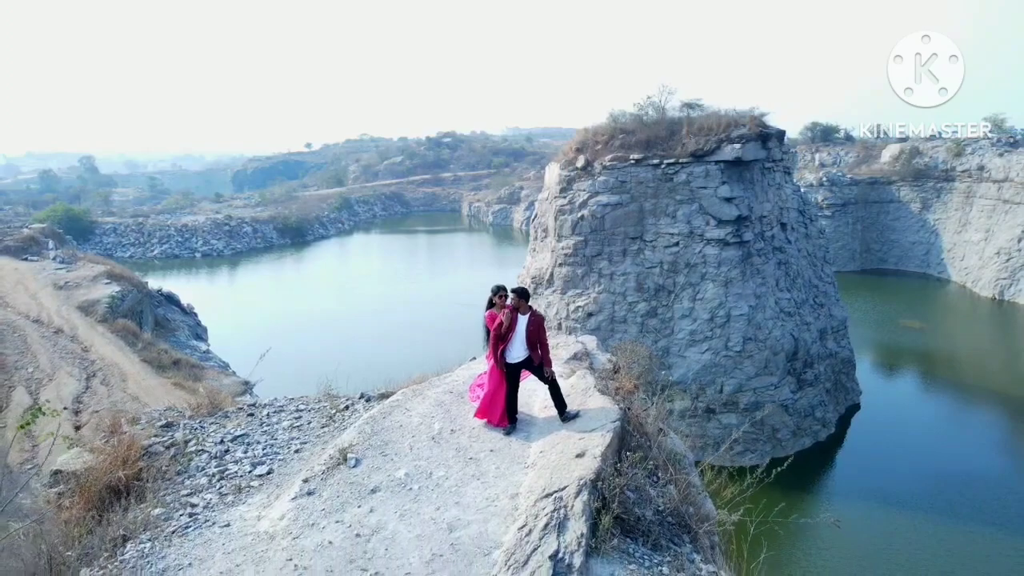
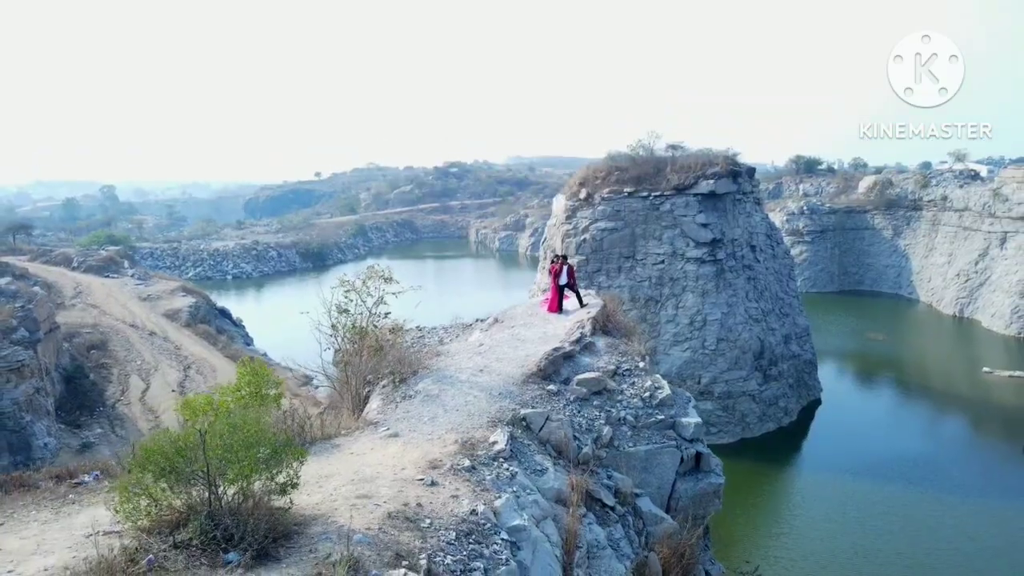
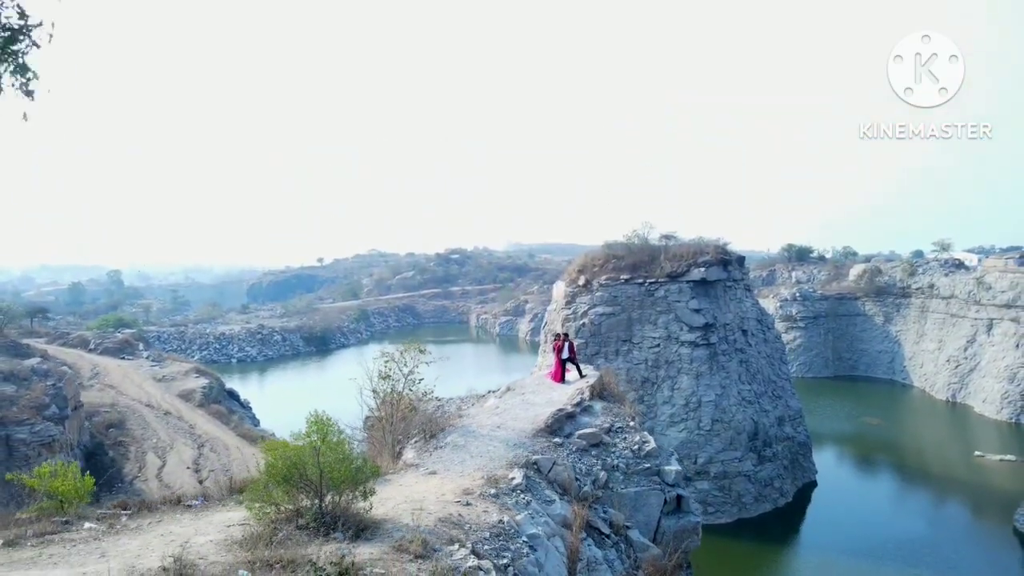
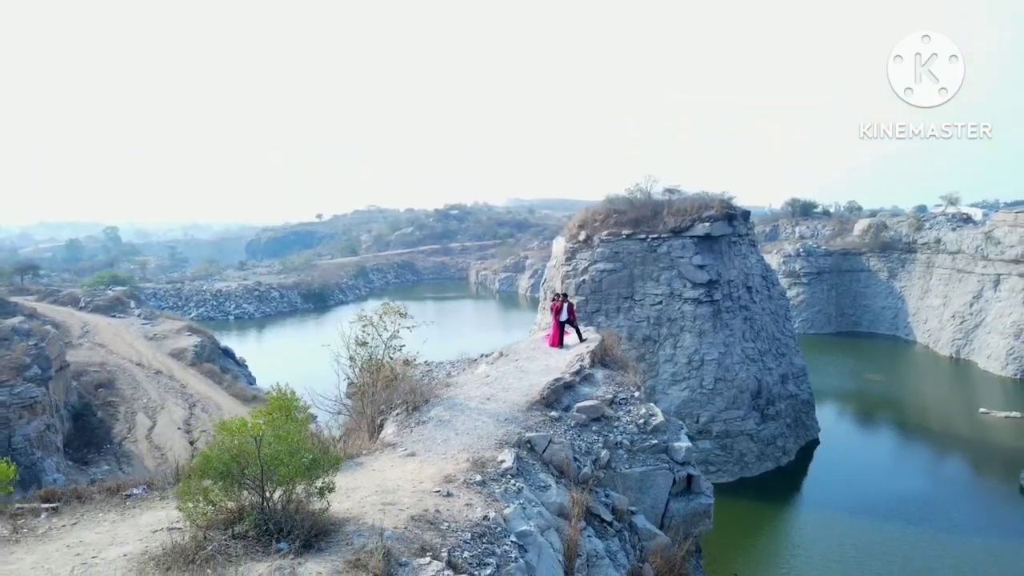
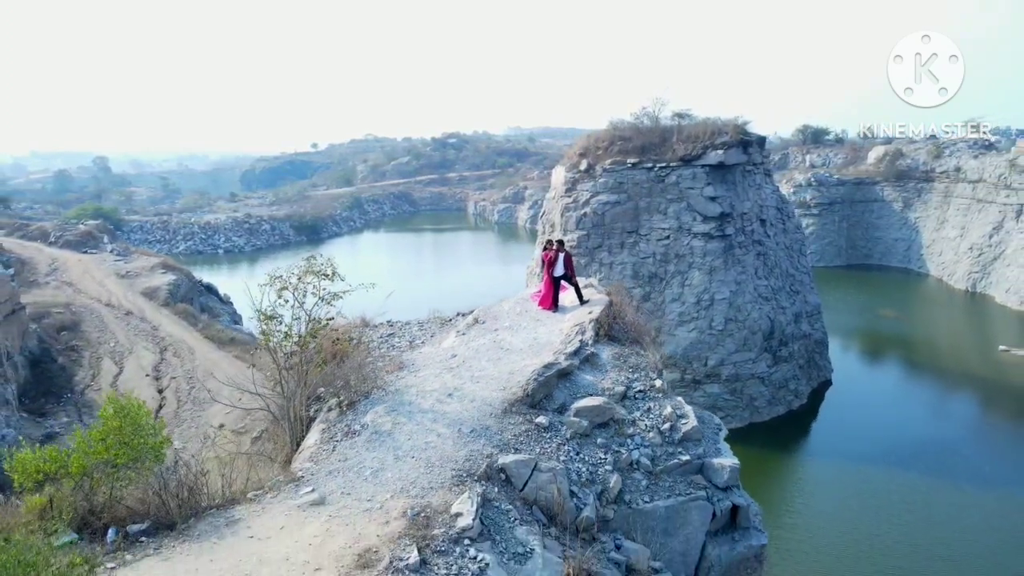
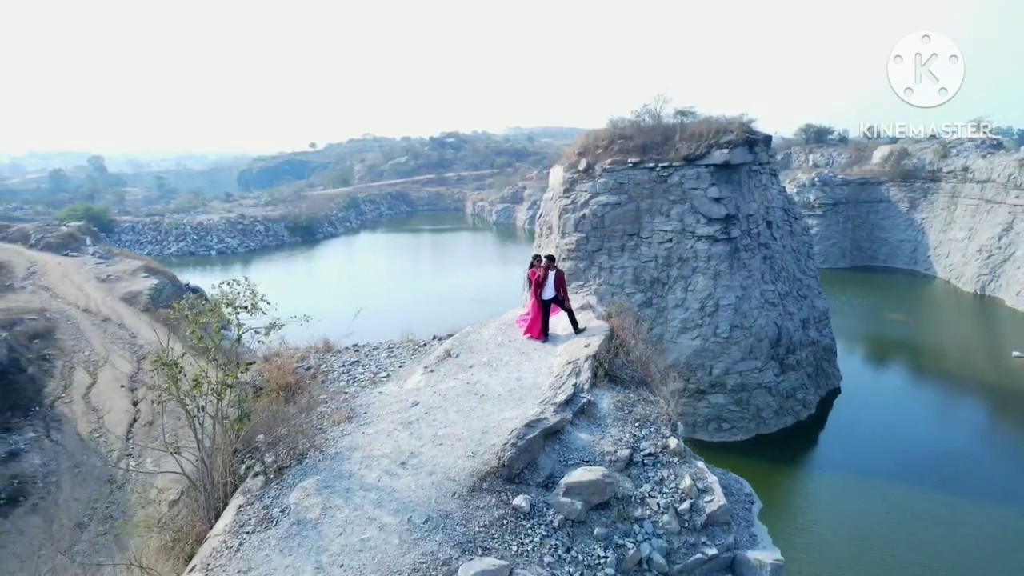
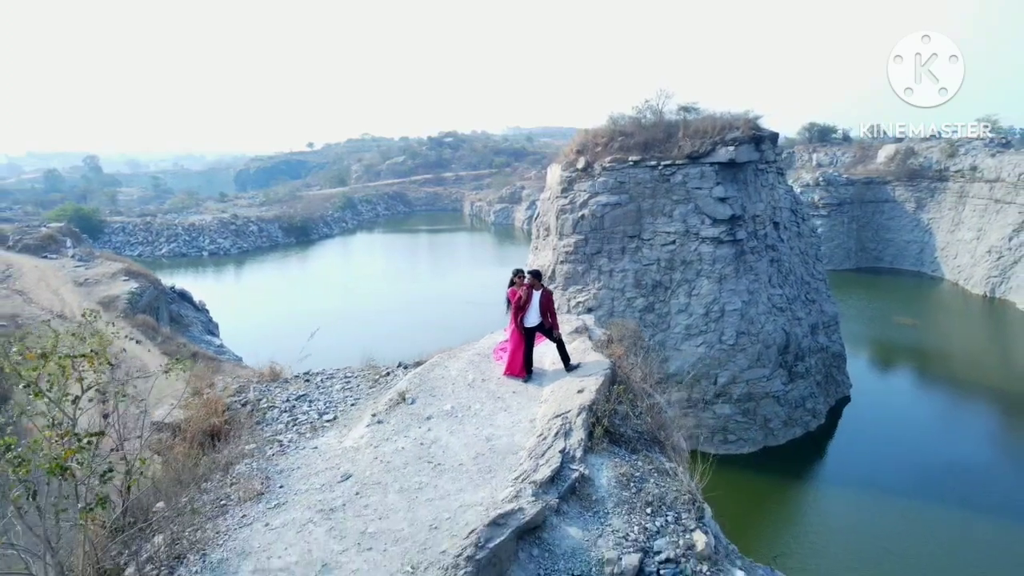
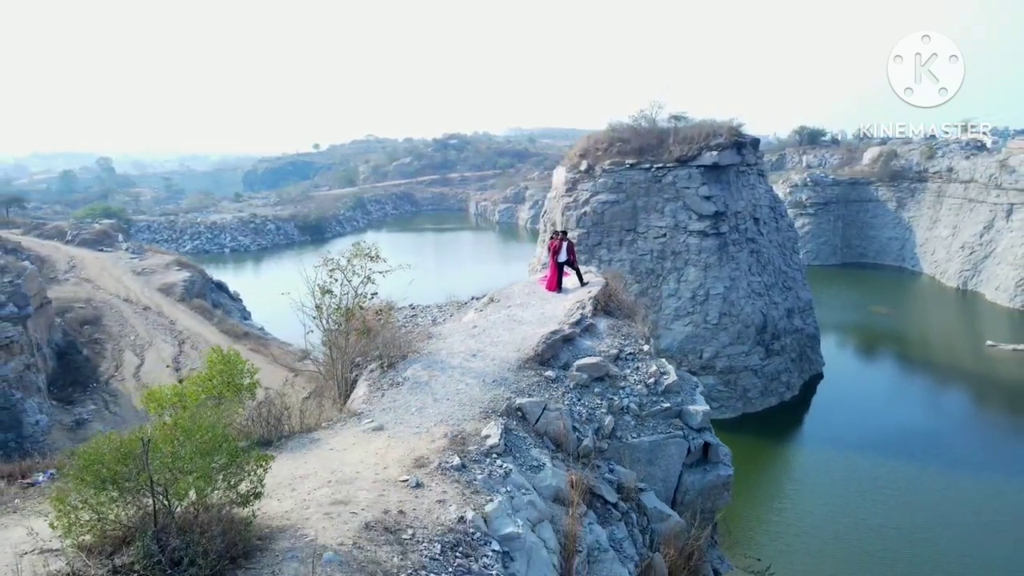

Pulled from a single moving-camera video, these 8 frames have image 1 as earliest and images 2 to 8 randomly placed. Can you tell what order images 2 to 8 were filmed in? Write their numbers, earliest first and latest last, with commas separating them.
7, 6, 5, 8, 2, 4, 3
